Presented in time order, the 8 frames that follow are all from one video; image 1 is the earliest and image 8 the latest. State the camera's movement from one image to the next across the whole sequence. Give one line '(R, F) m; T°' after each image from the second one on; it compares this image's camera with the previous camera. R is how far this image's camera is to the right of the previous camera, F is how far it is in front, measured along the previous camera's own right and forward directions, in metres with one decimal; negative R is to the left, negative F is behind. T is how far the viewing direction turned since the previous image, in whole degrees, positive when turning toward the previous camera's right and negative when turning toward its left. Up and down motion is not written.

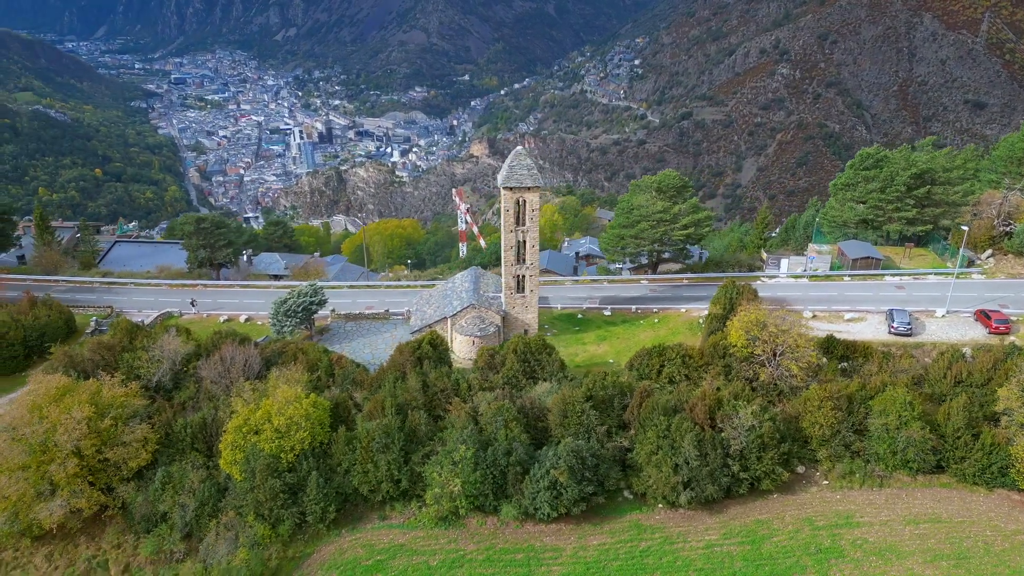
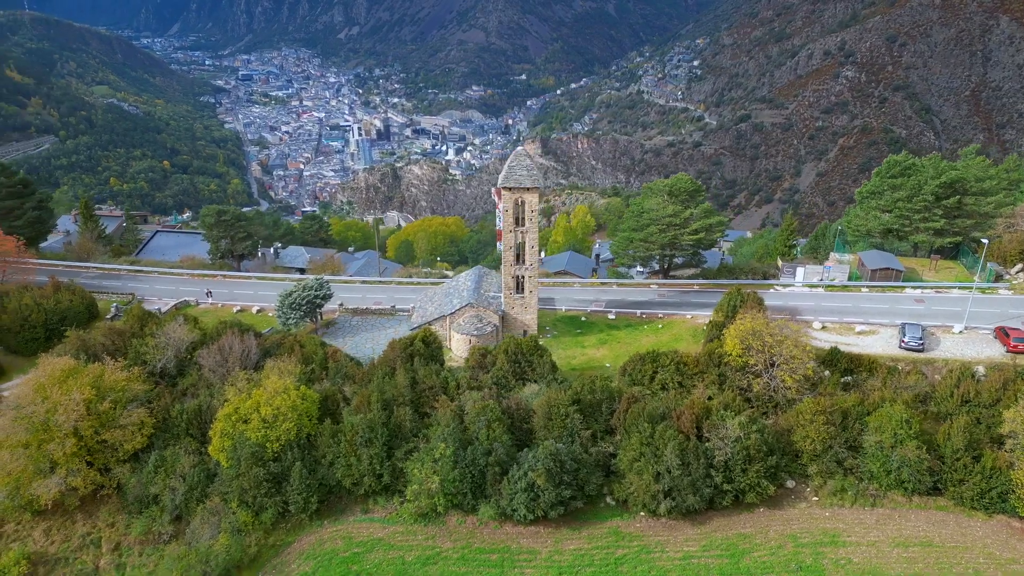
(+2.9, +0.1) m; -4°
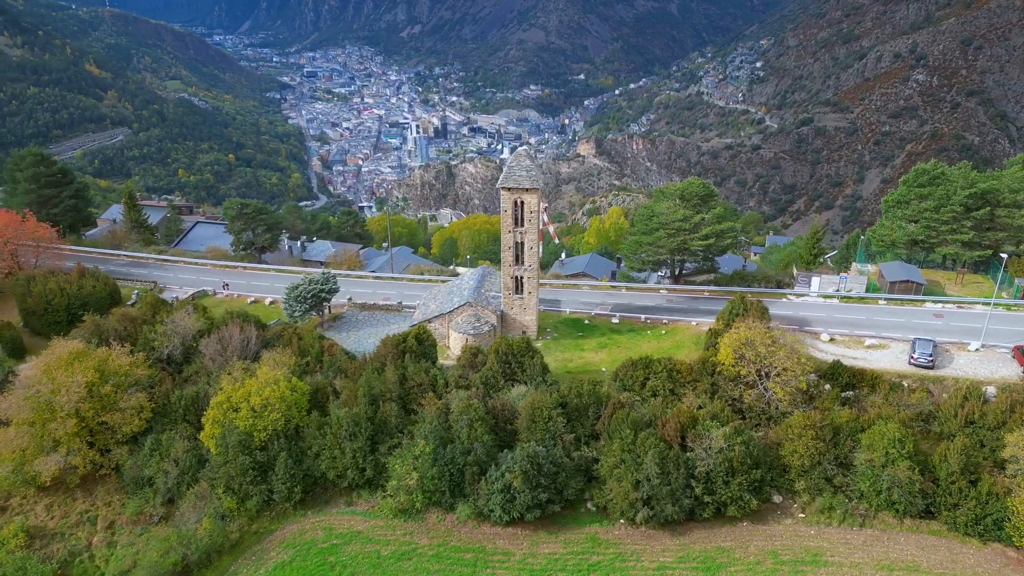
(+2.9, +0.1) m; -4°
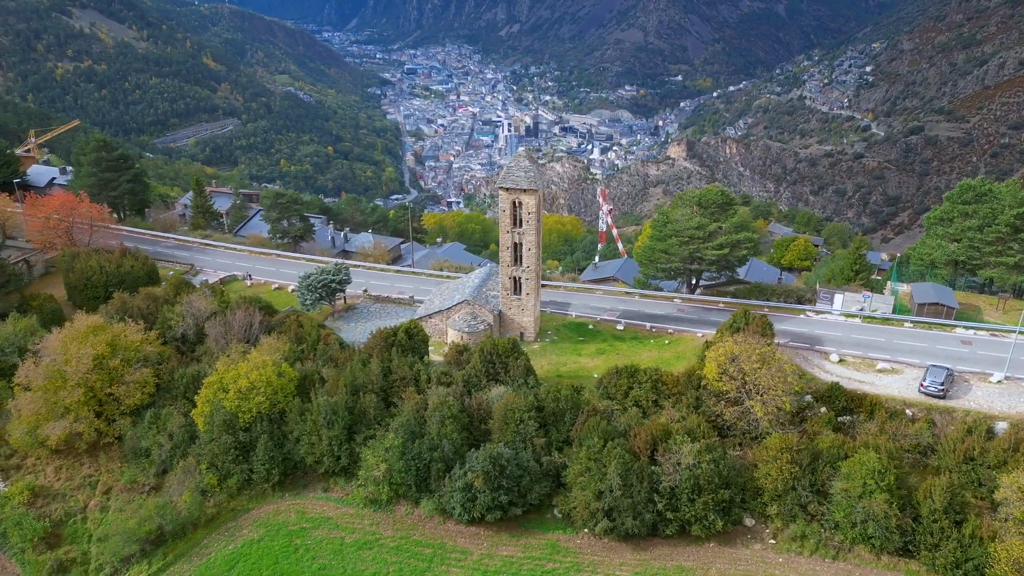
(+4.8, +0.3) m; -7°
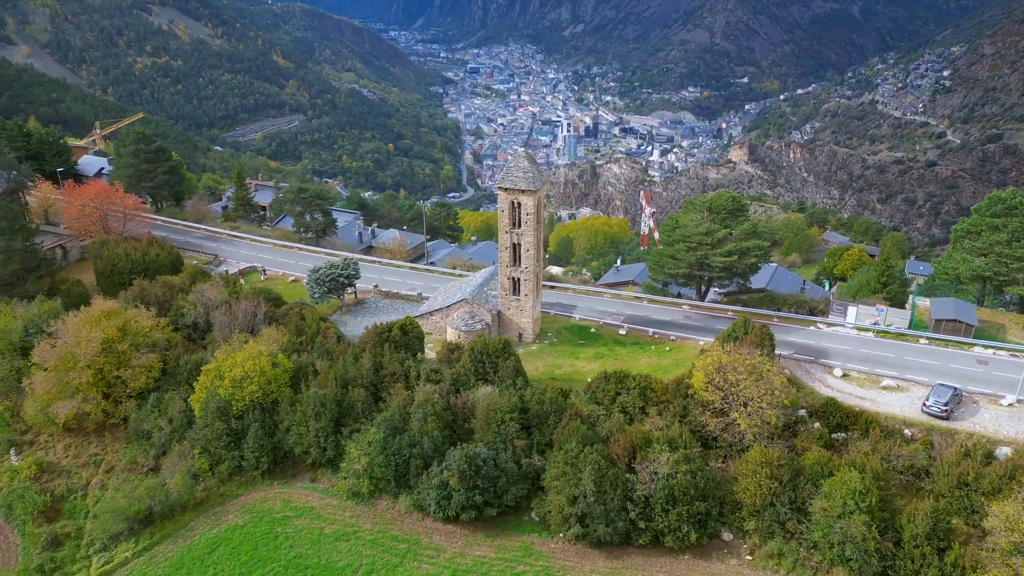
(+3.1, +0.2) m; -4°
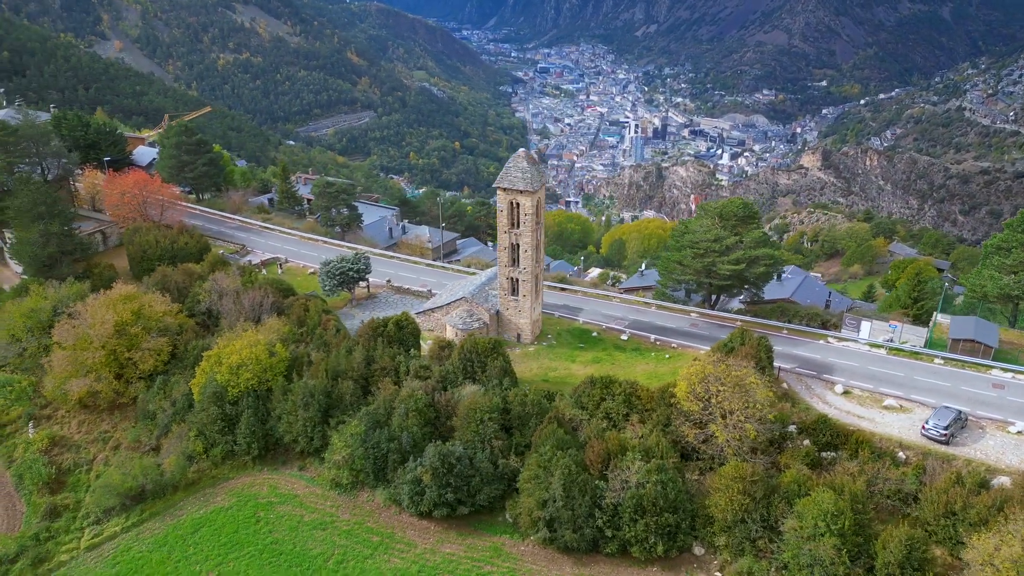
(+3.5, +0.2) m; -5°
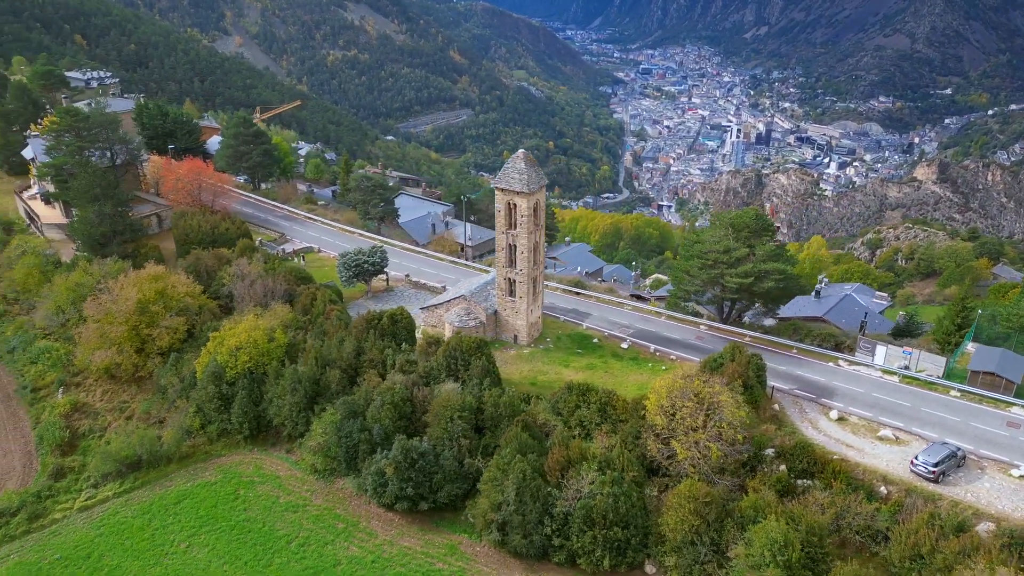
(+5.0, +0.4) m; -7°
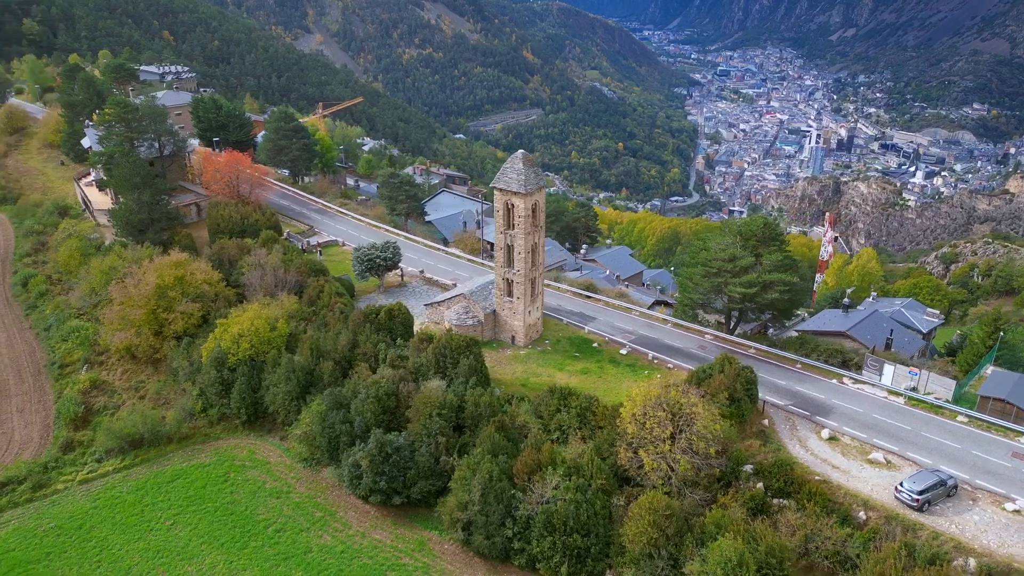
(+3.7, +0.3) m; -5°
